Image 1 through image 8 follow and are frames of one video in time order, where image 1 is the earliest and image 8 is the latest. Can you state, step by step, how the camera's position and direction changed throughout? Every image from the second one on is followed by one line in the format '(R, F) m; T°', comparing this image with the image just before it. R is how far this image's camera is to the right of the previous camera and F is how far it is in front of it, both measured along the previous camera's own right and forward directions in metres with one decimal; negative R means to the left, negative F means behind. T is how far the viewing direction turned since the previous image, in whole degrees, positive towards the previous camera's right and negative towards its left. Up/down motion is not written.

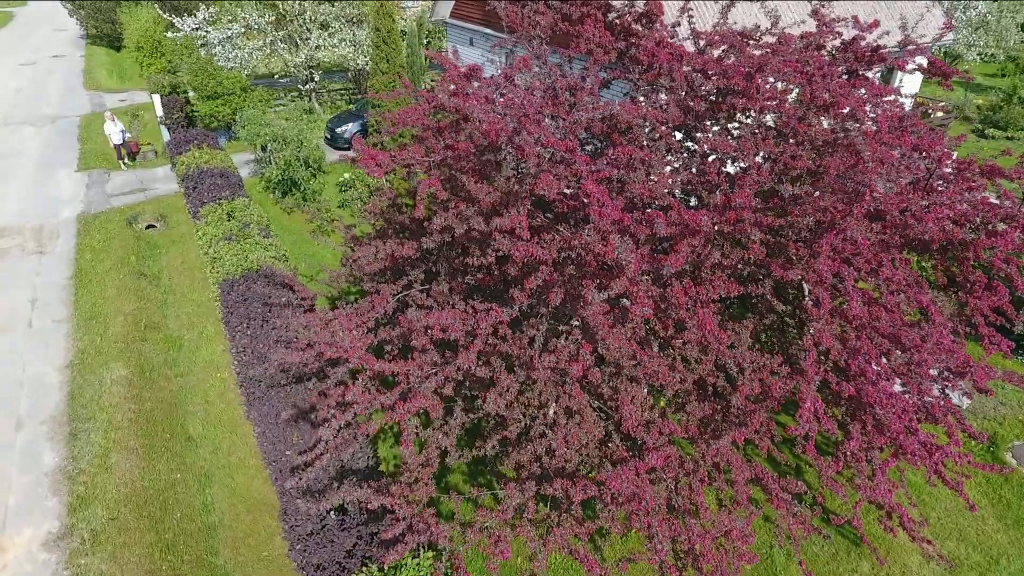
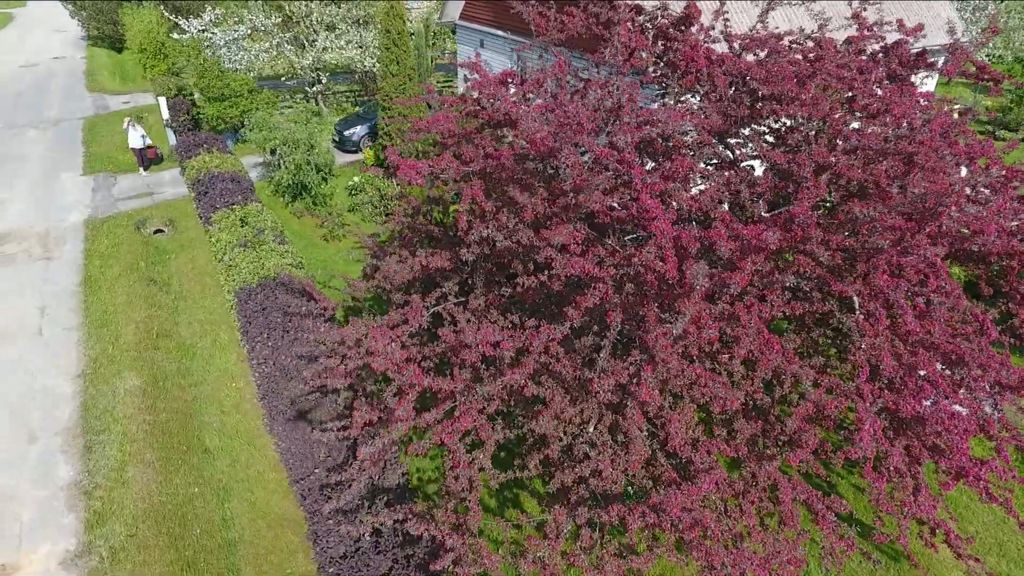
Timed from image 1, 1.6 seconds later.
(-0.3, +0.2) m; 0°
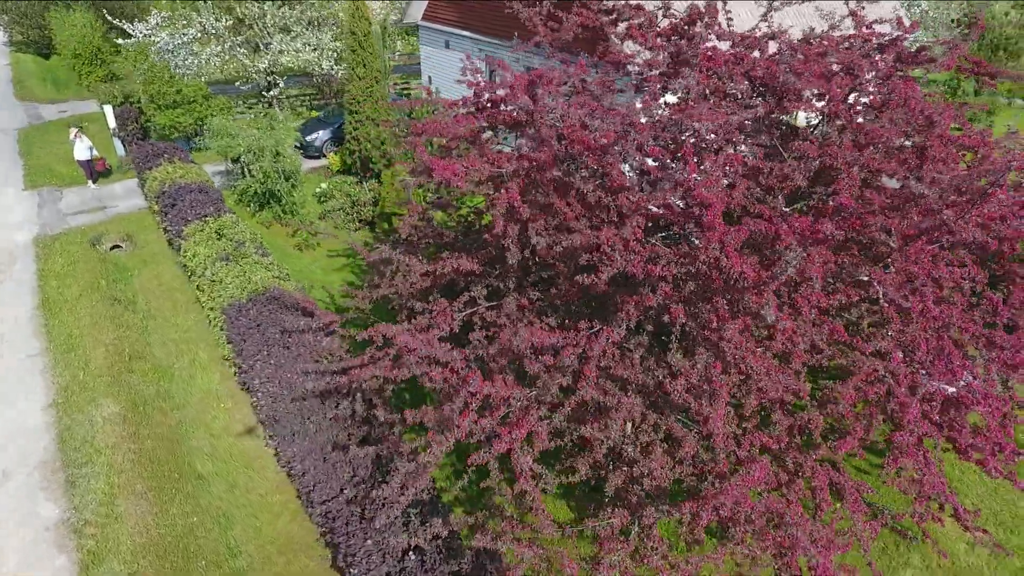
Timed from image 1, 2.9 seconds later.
(-0.7, +0.1) m; +5°
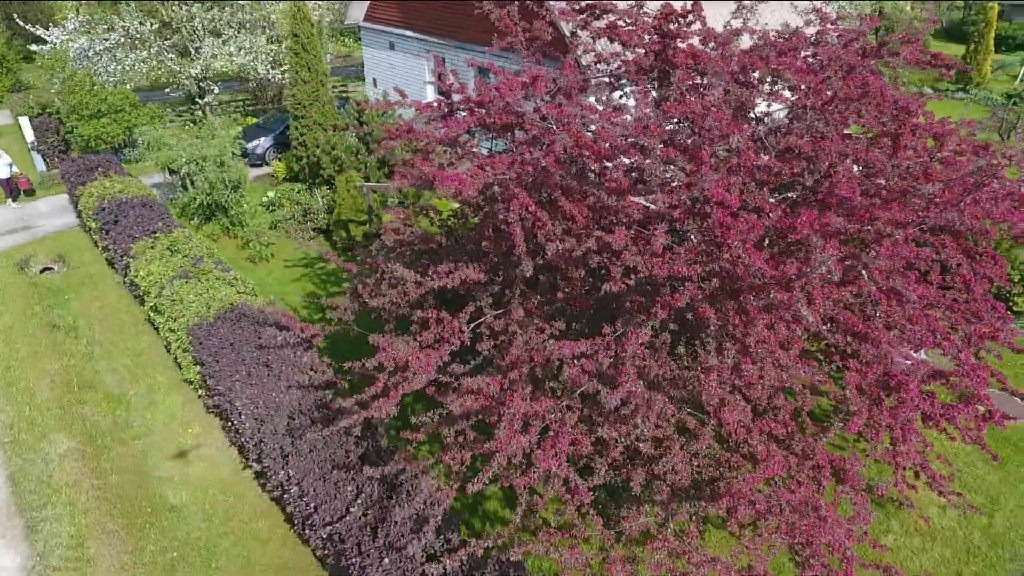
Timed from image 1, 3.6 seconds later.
(-0.6, +0.1) m; +6°
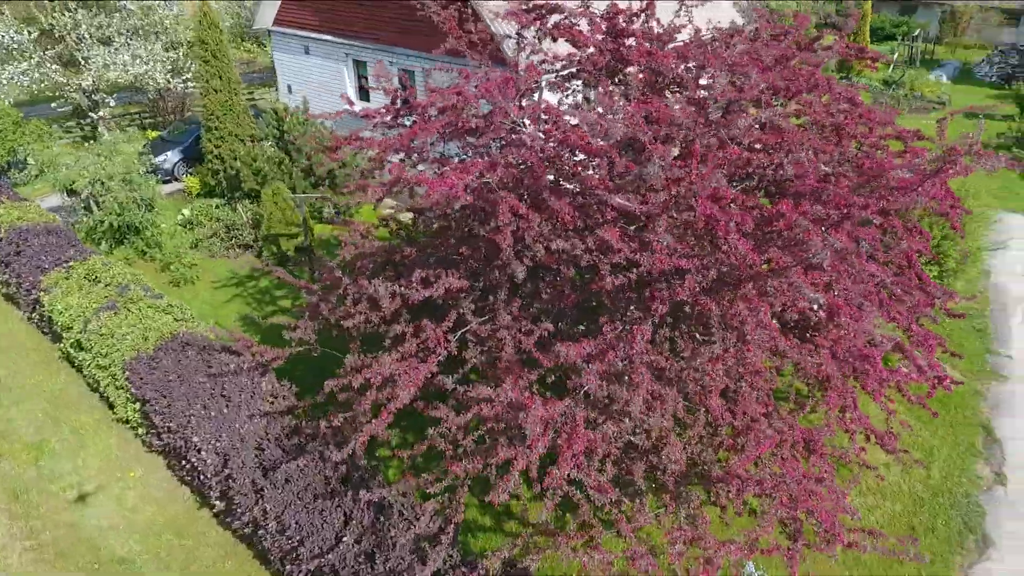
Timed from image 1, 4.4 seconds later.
(-0.5, +0.1) m; +8°
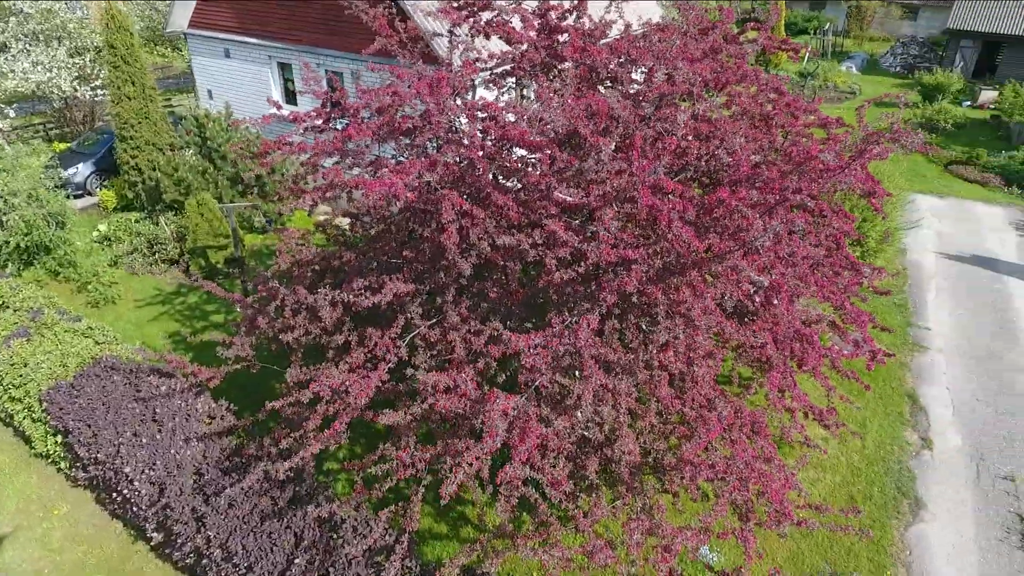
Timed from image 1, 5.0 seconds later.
(0.0, +0.1) m; +5°
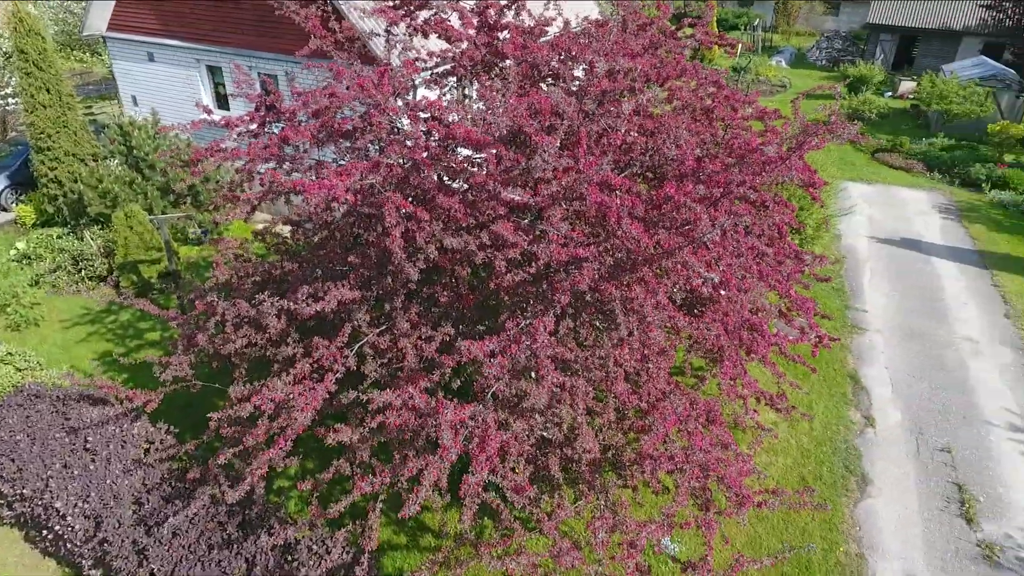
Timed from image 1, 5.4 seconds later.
(0.0, +0.1) m; +5°
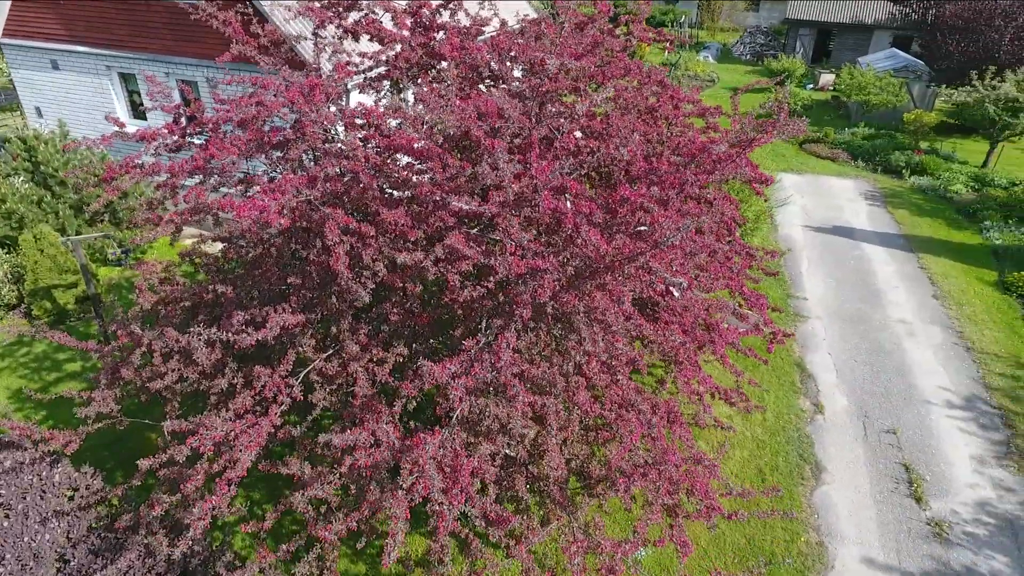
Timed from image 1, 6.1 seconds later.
(-0.1, +0.2) m; +5°
